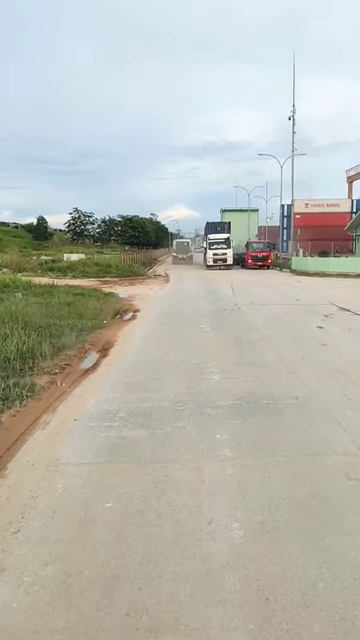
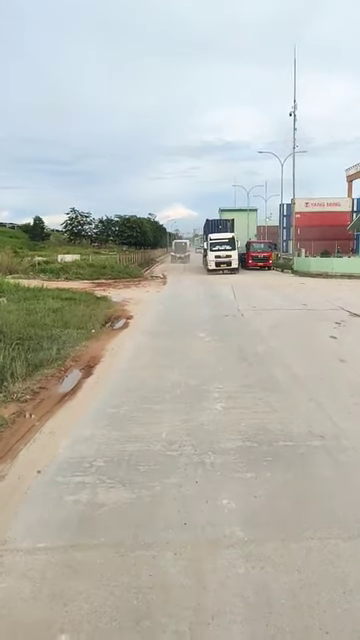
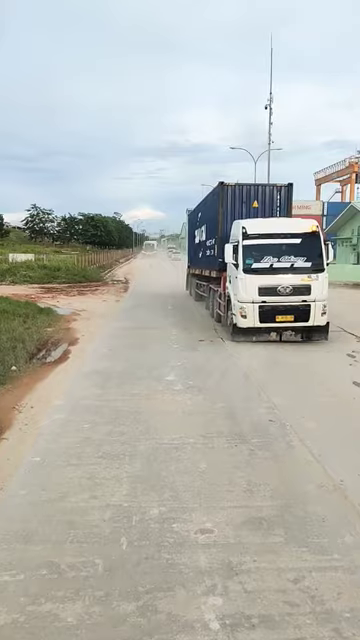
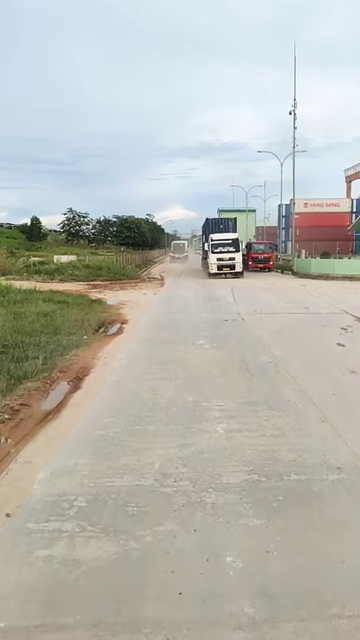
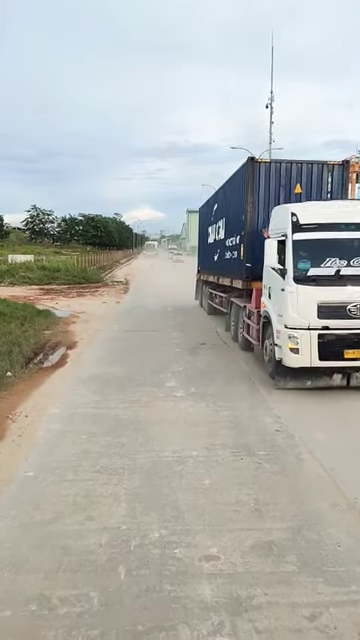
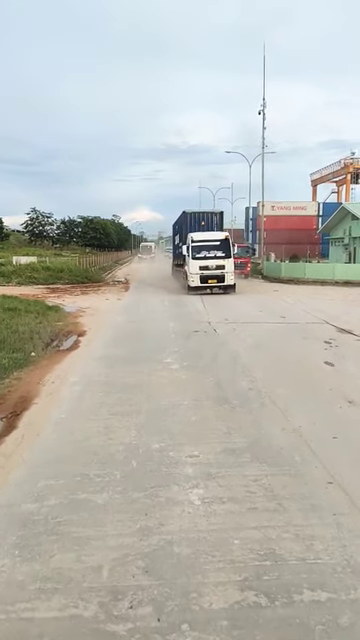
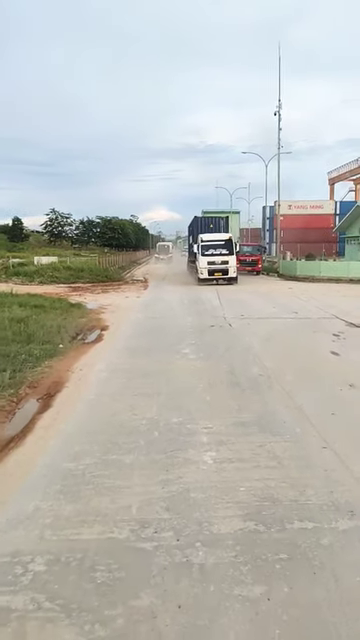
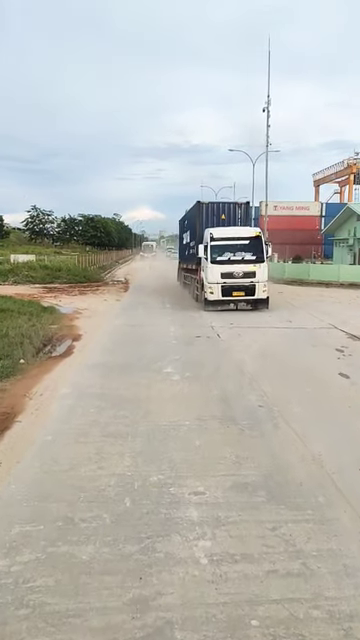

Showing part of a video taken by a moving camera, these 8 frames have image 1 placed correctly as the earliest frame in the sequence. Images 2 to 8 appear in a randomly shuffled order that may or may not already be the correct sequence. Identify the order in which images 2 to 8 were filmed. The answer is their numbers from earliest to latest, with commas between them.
2, 4, 7, 6, 8, 3, 5
